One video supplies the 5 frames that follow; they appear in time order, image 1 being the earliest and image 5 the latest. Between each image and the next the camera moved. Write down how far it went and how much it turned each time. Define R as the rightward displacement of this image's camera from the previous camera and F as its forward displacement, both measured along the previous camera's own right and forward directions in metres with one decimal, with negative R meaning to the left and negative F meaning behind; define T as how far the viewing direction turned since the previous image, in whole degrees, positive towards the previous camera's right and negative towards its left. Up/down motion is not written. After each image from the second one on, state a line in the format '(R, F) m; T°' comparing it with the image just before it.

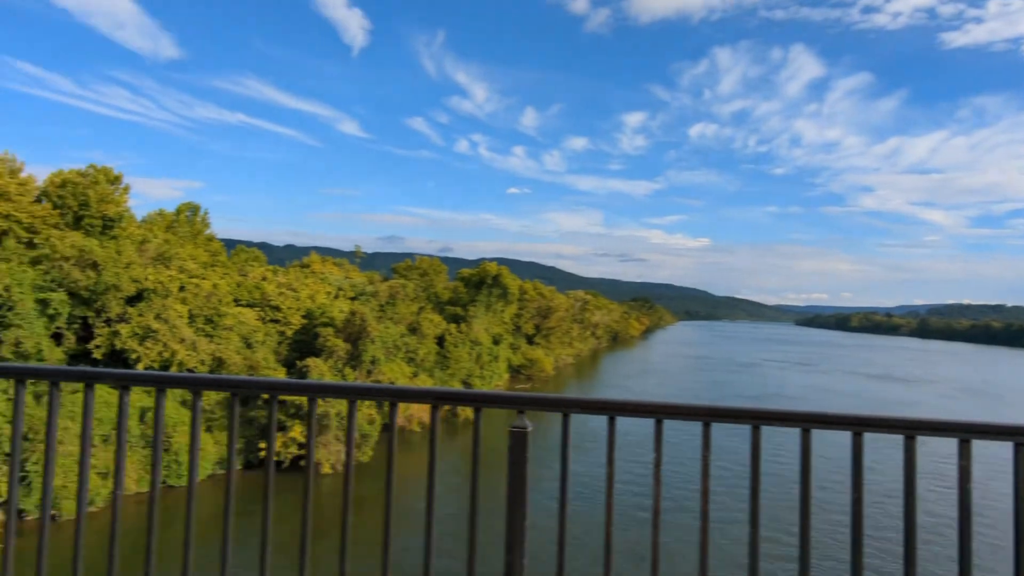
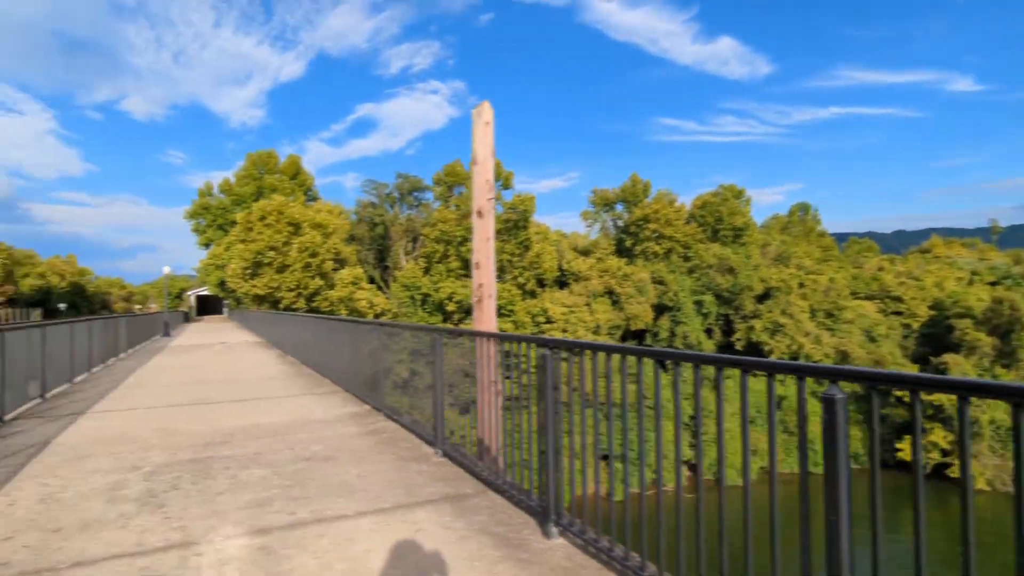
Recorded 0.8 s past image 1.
(+1.3, -3.0) m; -57°
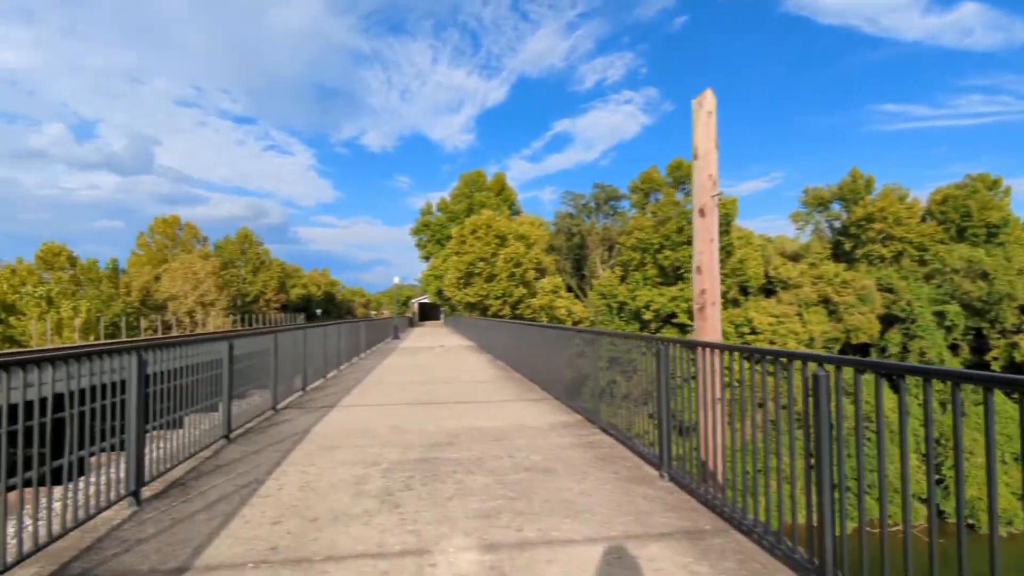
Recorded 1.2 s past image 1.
(-0.2, +0.2) m; -19°
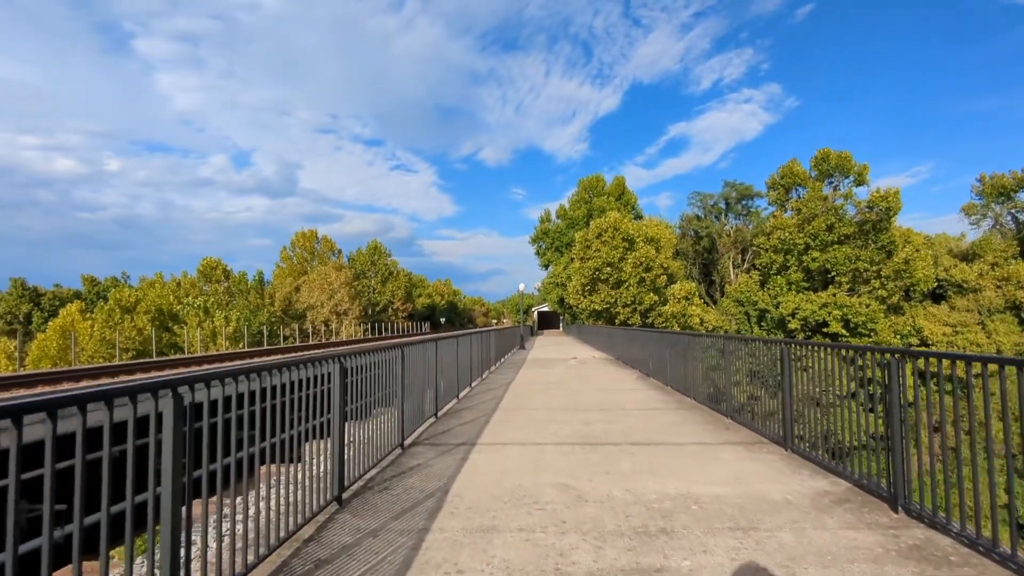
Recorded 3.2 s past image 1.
(-0.6, +1.4) m; -11°
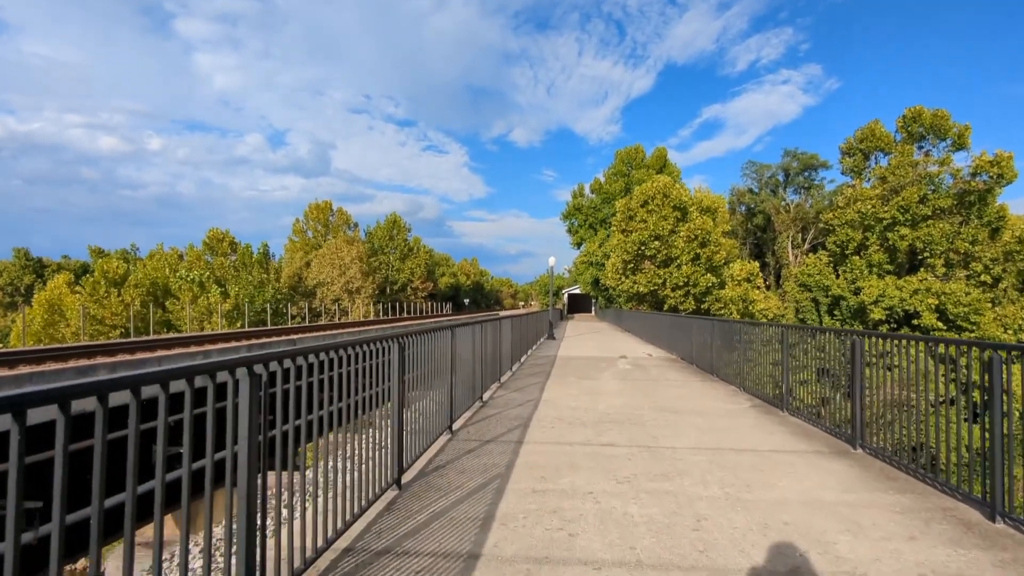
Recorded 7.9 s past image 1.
(0.0, +4.3) m; -3°
